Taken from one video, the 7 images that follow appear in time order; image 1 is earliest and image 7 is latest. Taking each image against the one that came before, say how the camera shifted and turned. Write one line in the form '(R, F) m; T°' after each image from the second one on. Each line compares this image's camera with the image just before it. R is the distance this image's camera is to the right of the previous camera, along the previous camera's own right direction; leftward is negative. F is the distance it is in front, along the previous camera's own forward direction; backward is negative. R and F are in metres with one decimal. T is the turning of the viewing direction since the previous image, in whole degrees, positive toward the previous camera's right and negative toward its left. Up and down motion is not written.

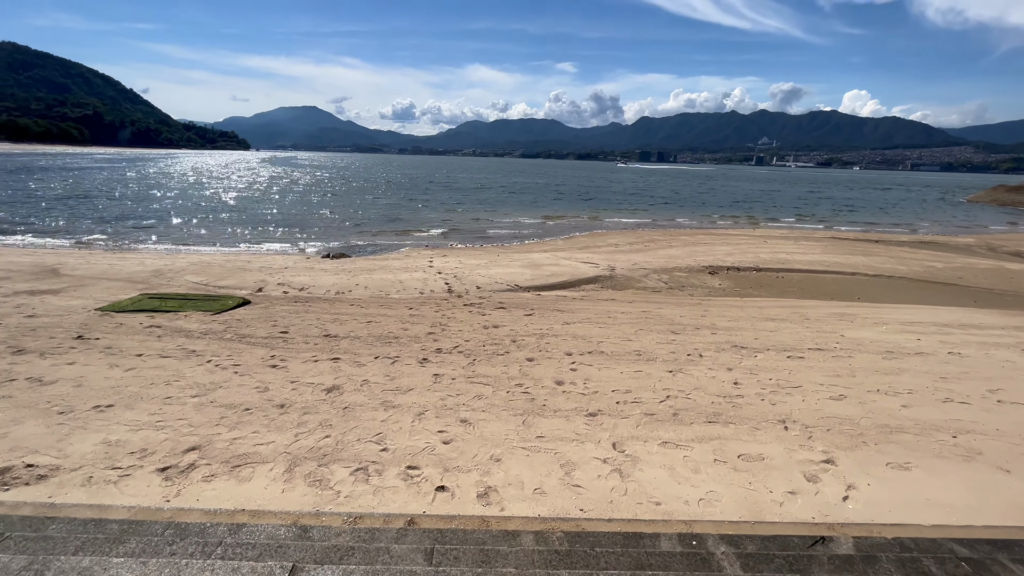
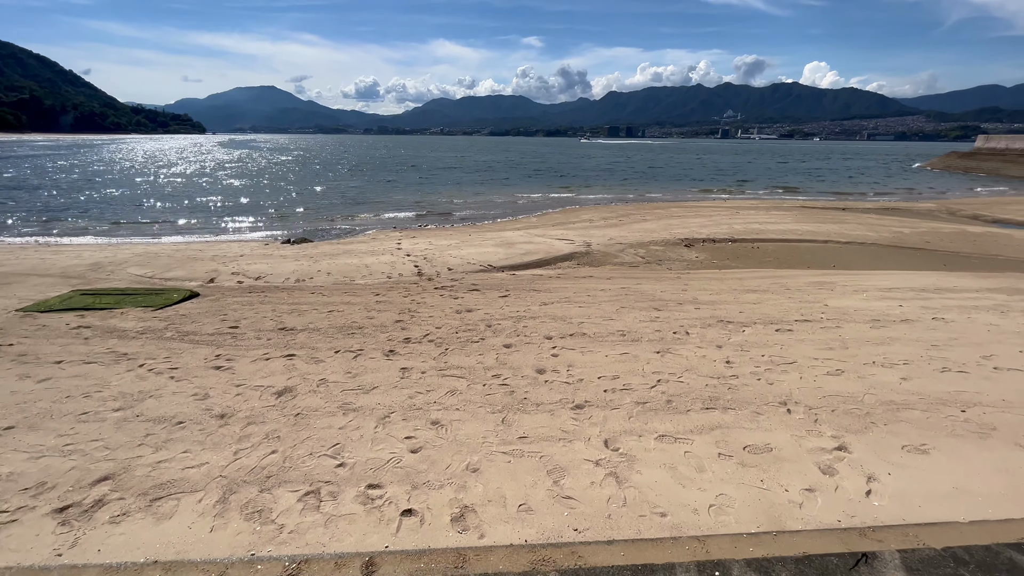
(0.0, +0.6) m; +3°
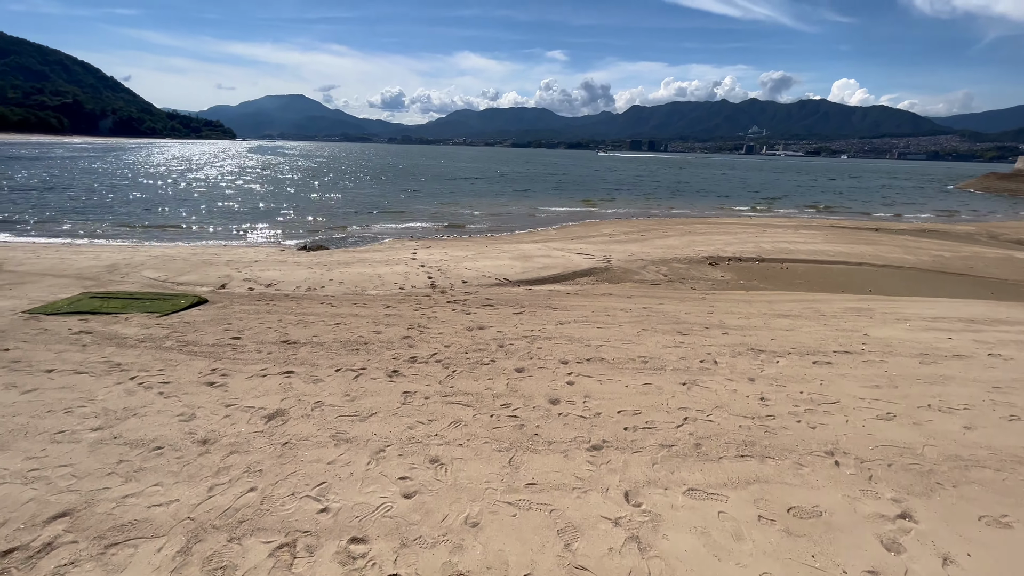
(0.0, +0.4) m; -2°
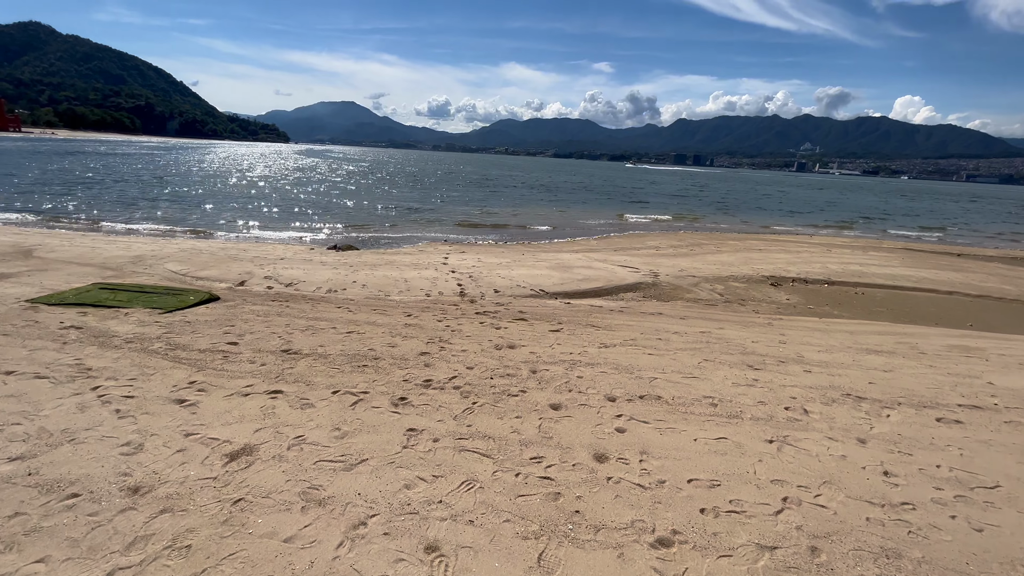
(0.0, +1.1) m; -4°
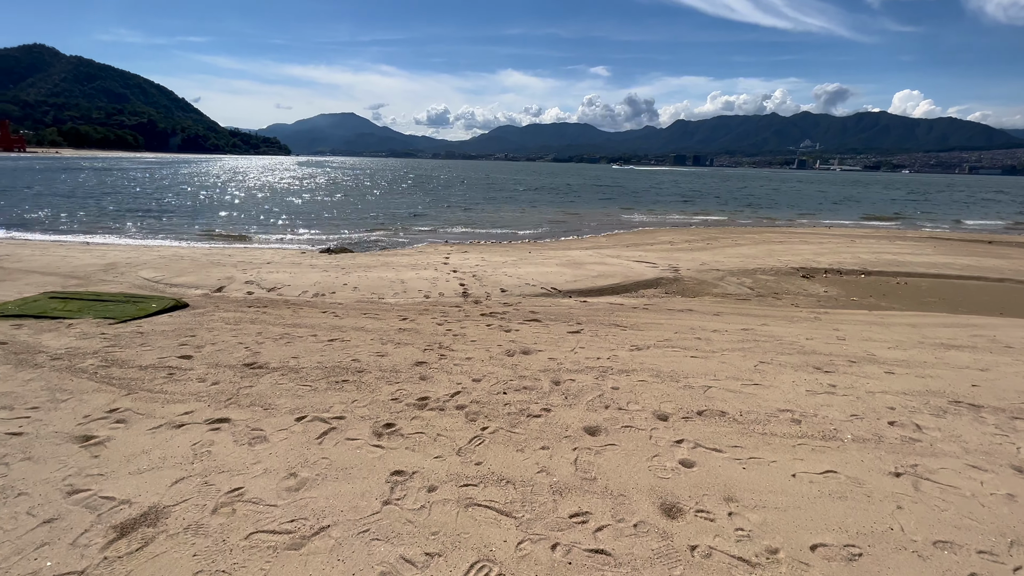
(-0.1, +1.1) m; 0°
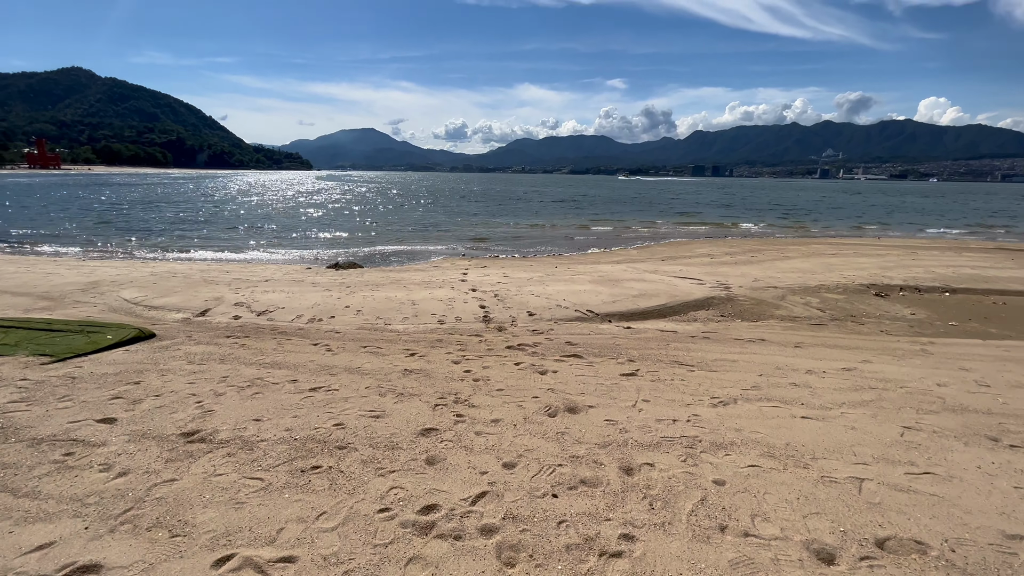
(-0.2, +1.4) m; -2°
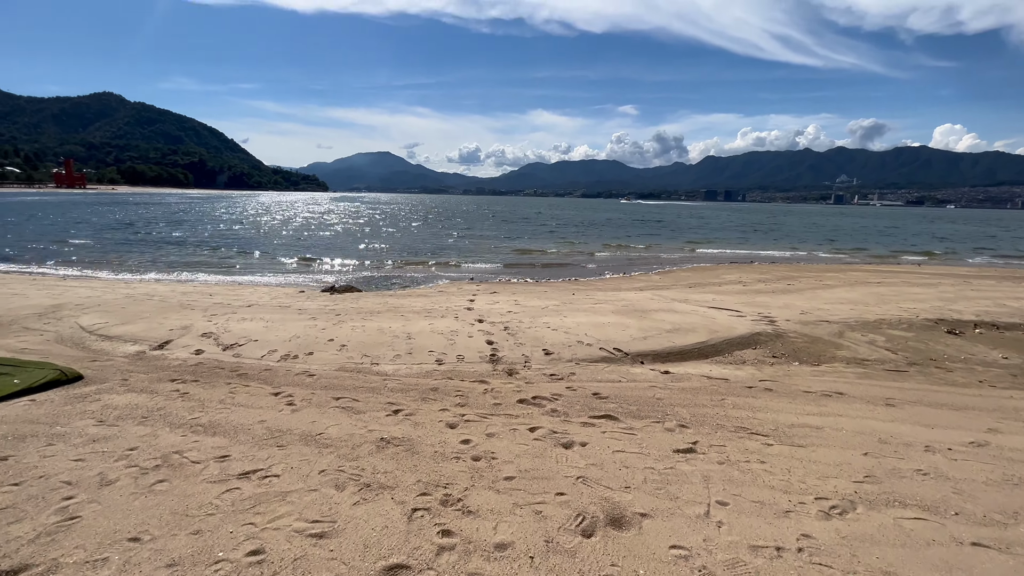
(0.0, +1.3) m; -1°
